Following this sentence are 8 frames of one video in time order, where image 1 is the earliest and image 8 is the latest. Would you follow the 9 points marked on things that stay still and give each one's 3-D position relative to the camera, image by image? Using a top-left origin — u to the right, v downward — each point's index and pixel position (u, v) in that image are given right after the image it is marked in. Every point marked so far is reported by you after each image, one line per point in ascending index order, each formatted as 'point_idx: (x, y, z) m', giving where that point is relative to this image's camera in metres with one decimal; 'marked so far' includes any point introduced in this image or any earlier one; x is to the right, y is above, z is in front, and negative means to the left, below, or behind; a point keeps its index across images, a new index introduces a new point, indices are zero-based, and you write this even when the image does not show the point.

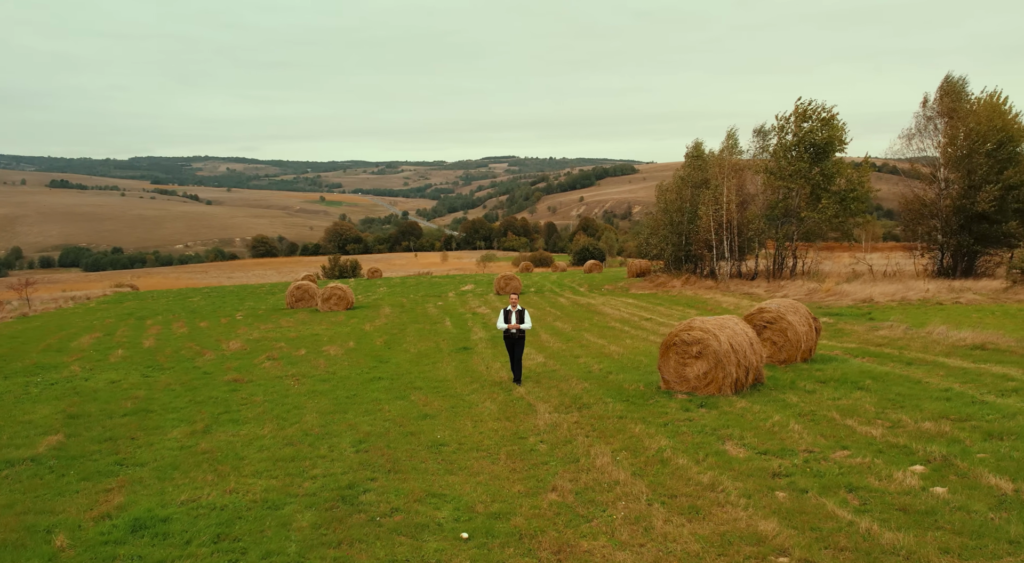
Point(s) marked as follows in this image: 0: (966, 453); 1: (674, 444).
0: (+5.3, -2.0, +8.1) m
1: (+2.0, -2.0, +8.6) m
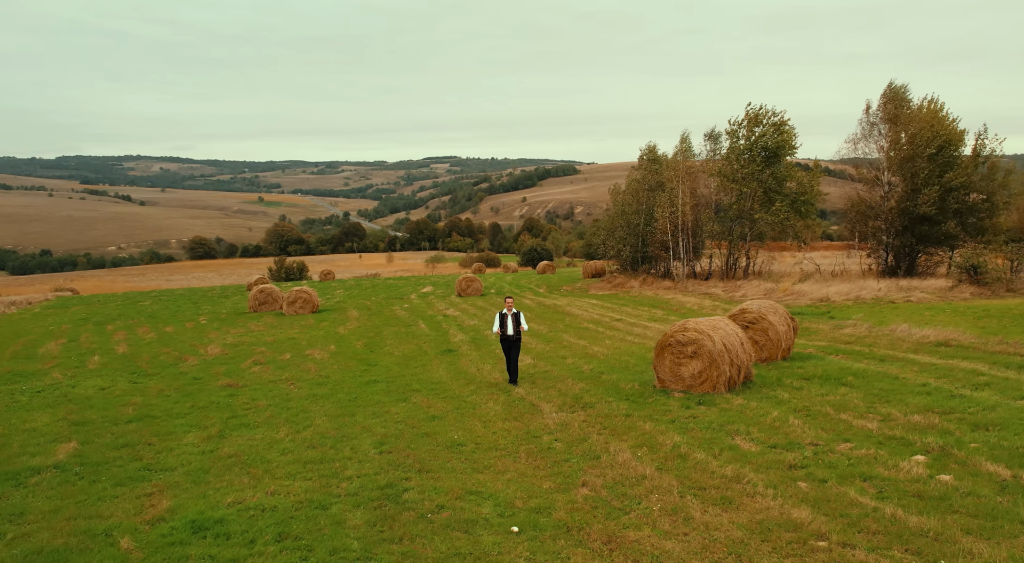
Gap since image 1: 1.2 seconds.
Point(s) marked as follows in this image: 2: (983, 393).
0: (+5.6, -2.0, +8.7) m
1: (+2.3, -2.0, +8.9) m
2: (+9.0, -2.1, +13.3) m
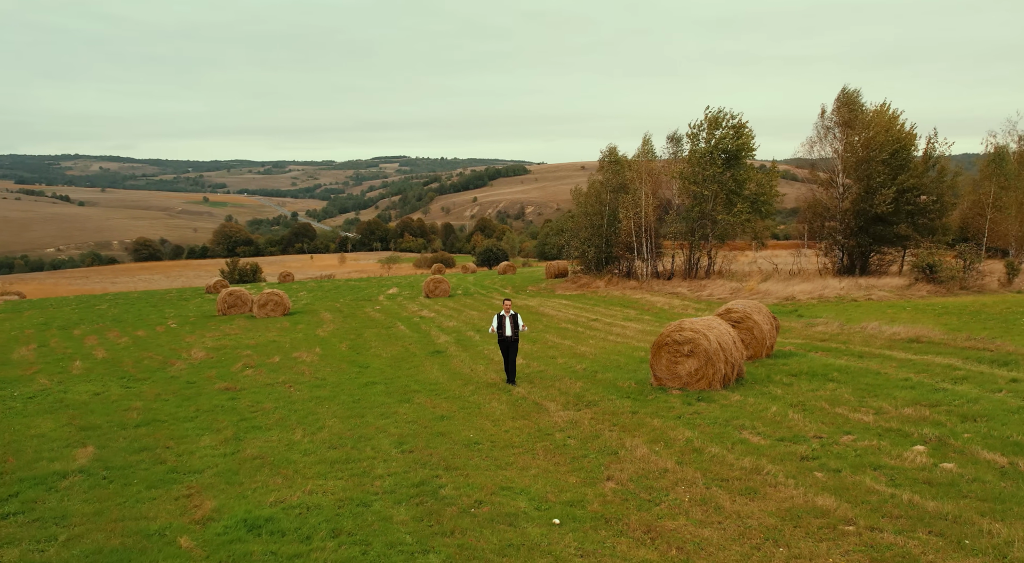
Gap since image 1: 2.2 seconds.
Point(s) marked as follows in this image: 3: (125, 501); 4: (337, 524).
0: (+5.8, -2.0, +9.2) m
1: (+2.5, -2.0, +9.3) m
2: (+9.0, -2.1, +13.9) m
3: (-3.7, -2.1, +6.7) m
4: (-1.4, -2.0, +5.8) m
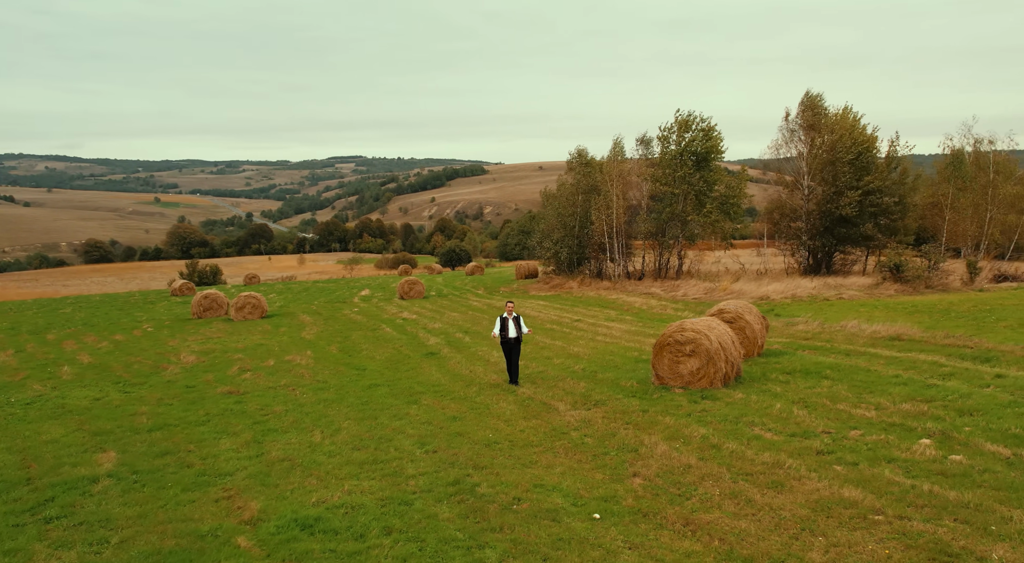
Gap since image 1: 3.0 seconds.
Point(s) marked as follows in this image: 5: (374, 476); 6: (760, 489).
0: (+6.1, -2.0, +9.5) m
1: (+2.8, -2.1, +9.5) m
2: (+9.1, -2.1, +14.4) m
3: (-3.4, -2.2, +6.8) m
4: (-1.1, -2.1, +5.9) m
5: (-1.5, -2.1, +7.6) m
6: (+2.4, -2.0, +6.8) m
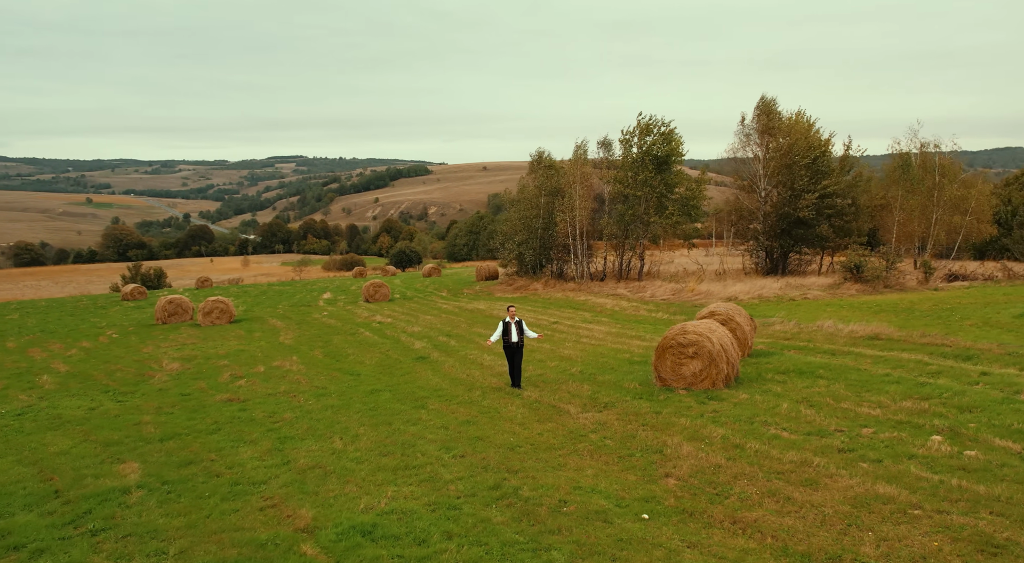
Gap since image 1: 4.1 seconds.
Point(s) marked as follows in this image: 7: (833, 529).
0: (+6.4, -2.0, +9.9) m
1: (+3.1, -2.1, +9.8) m
2: (+9.2, -2.1, +14.9) m
3: (-2.9, -2.2, +6.7) m
4: (-0.6, -2.1, +6.0) m
5: (-1.1, -2.2, +7.7) m
6: (+2.9, -2.1, +7.1) m
7: (+2.7, -2.1, +5.9) m
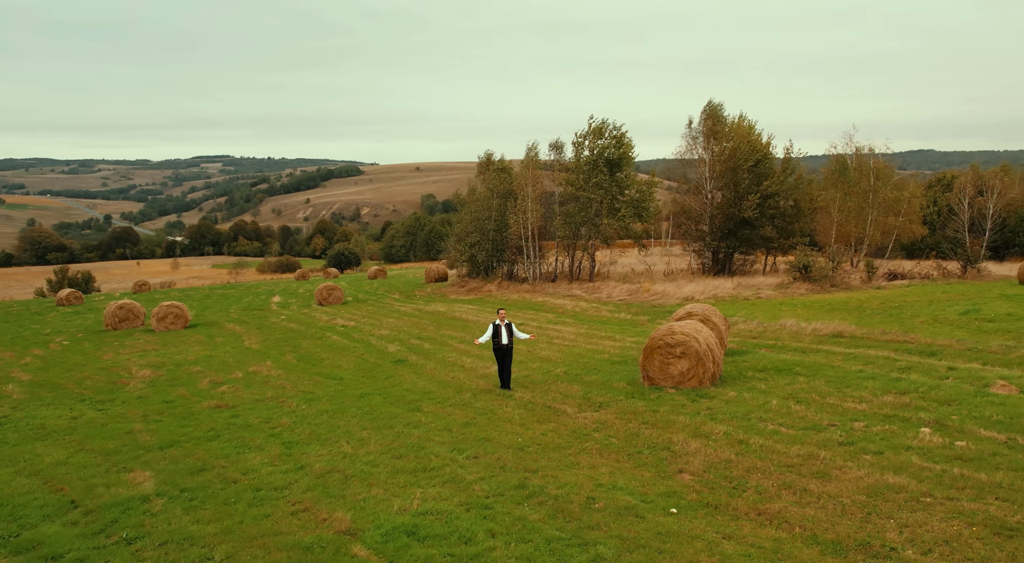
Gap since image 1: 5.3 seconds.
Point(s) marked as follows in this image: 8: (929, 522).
0: (+6.5, -2.0, +10.5) m
1: (+3.2, -2.1, +10.1) m
2: (+9.0, -2.1, +15.6) m
3: (-2.6, -2.3, +6.7) m
4: (-0.2, -2.2, +6.1) m
5: (-0.9, -2.3, +7.8) m
6: (+3.2, -2.1, +7.4) m
7: (+3.1, -2.1, +6.2) m
8: (+3.6, -2.1, +6.0) m
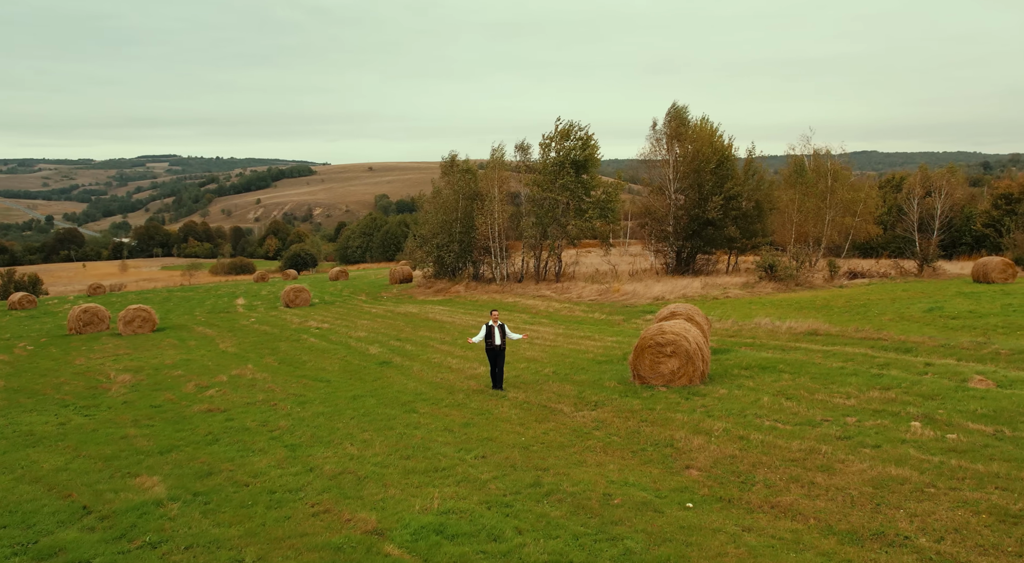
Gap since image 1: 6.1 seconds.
0: (+6.5, -2.0, +10.9) m
1: (+3.2, -2.1, +10.4) m
2: (+8.8, -2.1, +16.1) m
3: (-2.4, -2.3, +6.7) m
4: (0.0, -2.2, +6.2) m
5: (-0.7, -2.3, +7.8) m
6: (+3.3, -2.1, +7.6) m
7: (+3.3, -2.1, +6.5) m
8: (+3.8, -2.1, +6.3) m
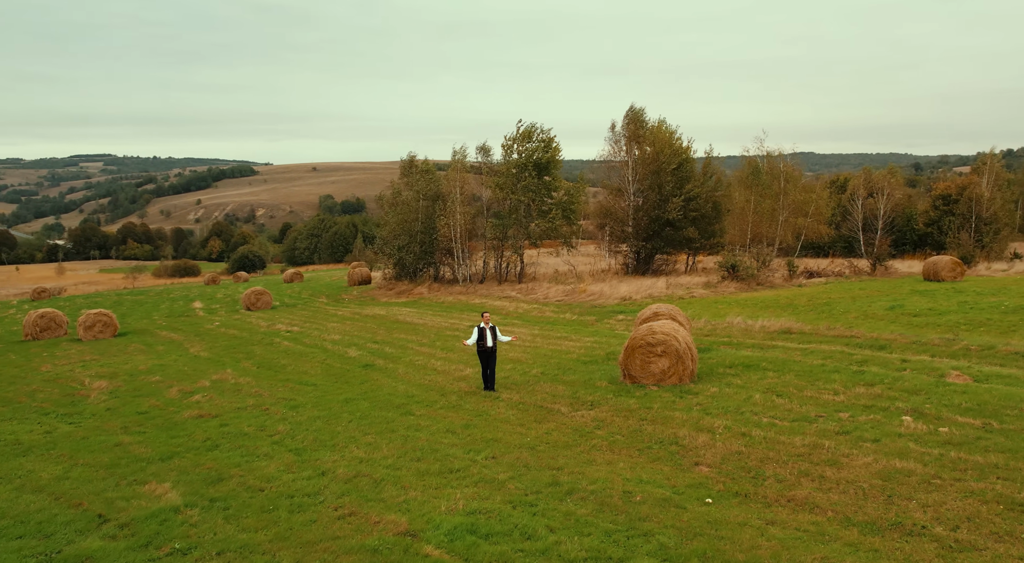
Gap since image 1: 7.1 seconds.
0: (+6.6, -2.0, +11.3) m
1: (+3.3, -2.2, +10.6) m
2: (+8.6, -2.1, +16.7) m
3: (-2.2, -2.4, +6.7) m
4: (+0.3, -2.2, +6.3) m
5: (-0.5, -2.3, +7.9) m
6: (+3.5, -2.1, +7.9) m
7: (+3.6, -2.1, +6.8) m
8: (+4.1, -2.1, +6.6) m
